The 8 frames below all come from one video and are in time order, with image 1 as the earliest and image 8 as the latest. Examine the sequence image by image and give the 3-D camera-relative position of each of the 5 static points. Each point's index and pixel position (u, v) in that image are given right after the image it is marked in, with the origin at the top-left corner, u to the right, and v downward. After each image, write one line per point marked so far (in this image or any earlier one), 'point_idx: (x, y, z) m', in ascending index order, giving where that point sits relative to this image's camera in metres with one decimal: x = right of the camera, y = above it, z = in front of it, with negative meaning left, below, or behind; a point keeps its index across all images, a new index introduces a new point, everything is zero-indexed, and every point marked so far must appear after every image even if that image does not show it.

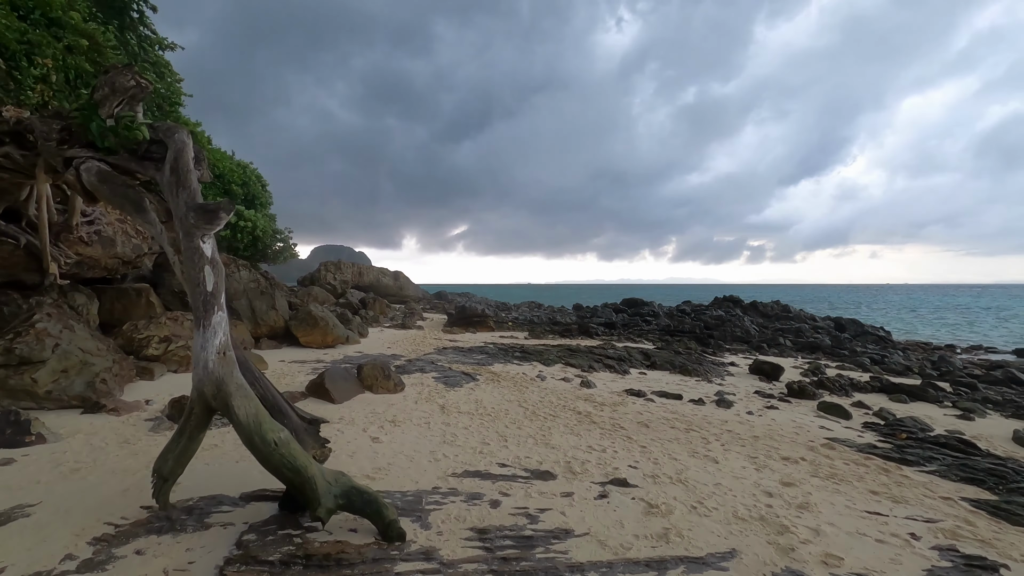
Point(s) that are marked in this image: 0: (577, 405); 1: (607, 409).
0: (+1.3, -2.4, +11.0) m
1: (+1.9, -2.5, +10.9) m
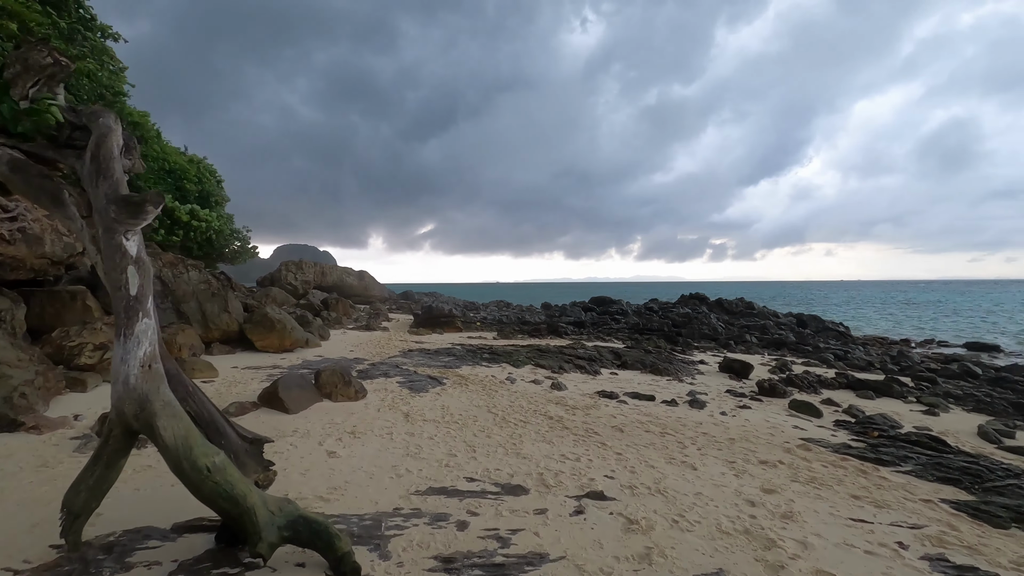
0: (+0.7, -2.4, +10.6) m
1: (+1.3, -2.4, +10.5) m
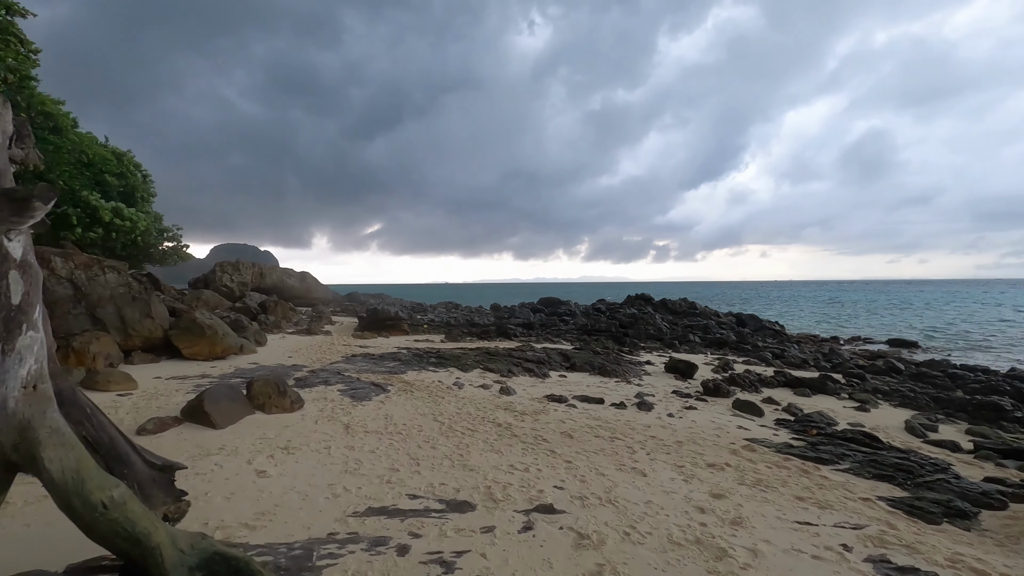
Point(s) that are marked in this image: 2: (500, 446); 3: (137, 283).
0: (-0.3, -2.5, +10.3) m
1: (+0.3, -2.5, +10.3) m
2: (-0.2, -2.4, +8.3) m
3: (-10.2, +0.1, +14.5) m
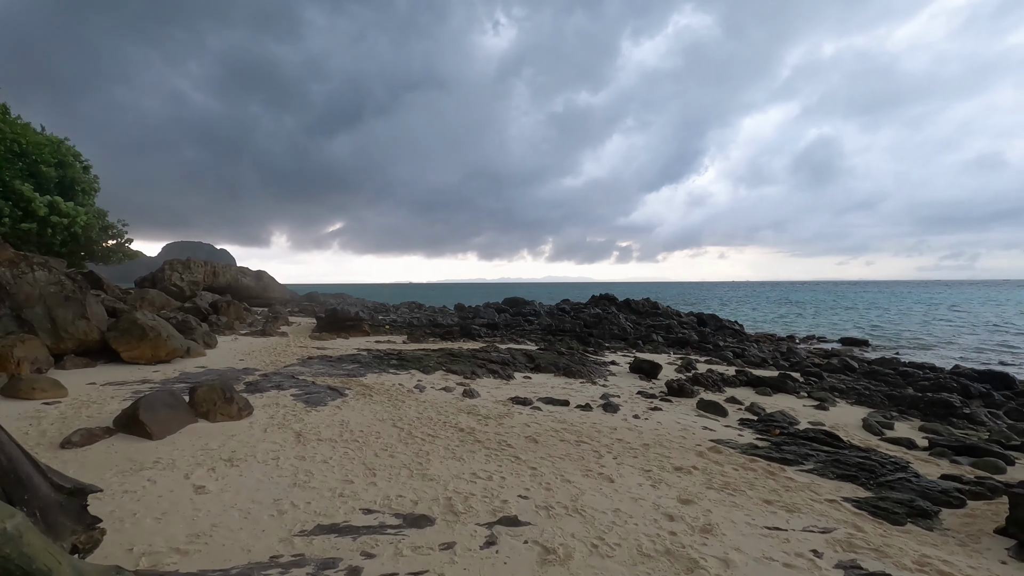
0: (-1.0, -2.5, +9.9) m
1: (-0.4, -2.5, +9.9) m
2: (-0.7, -2.4, +7.9) m
3: (-11.1, +0.2, +13.5) m
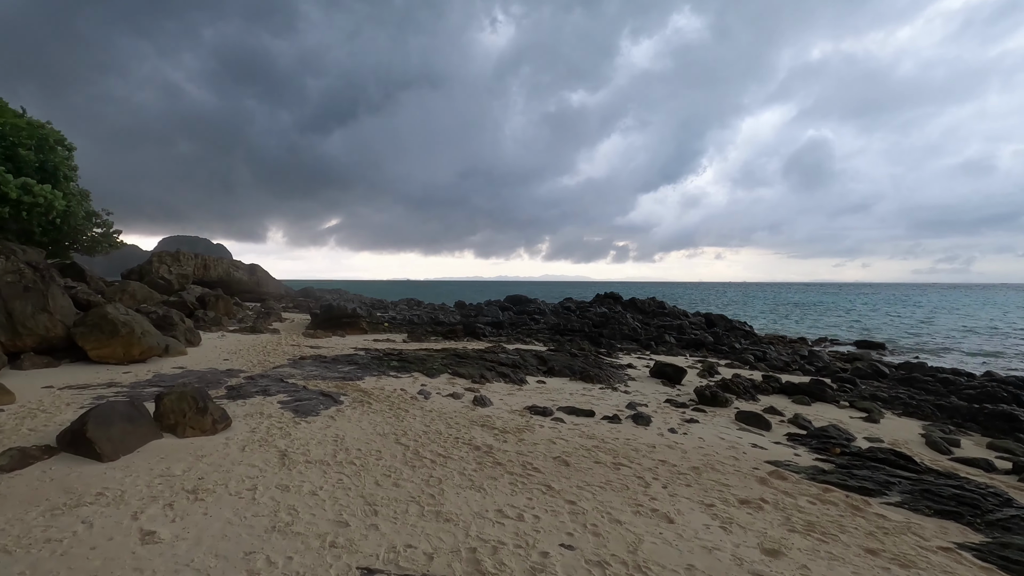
0: (-0.6, -2.3, +8.5) m
1: (0.0, -2.4, +8.5) m
2: (-0.4, -2.3, +6.5) m
3: (-10.7, +0.4, +12.0) m
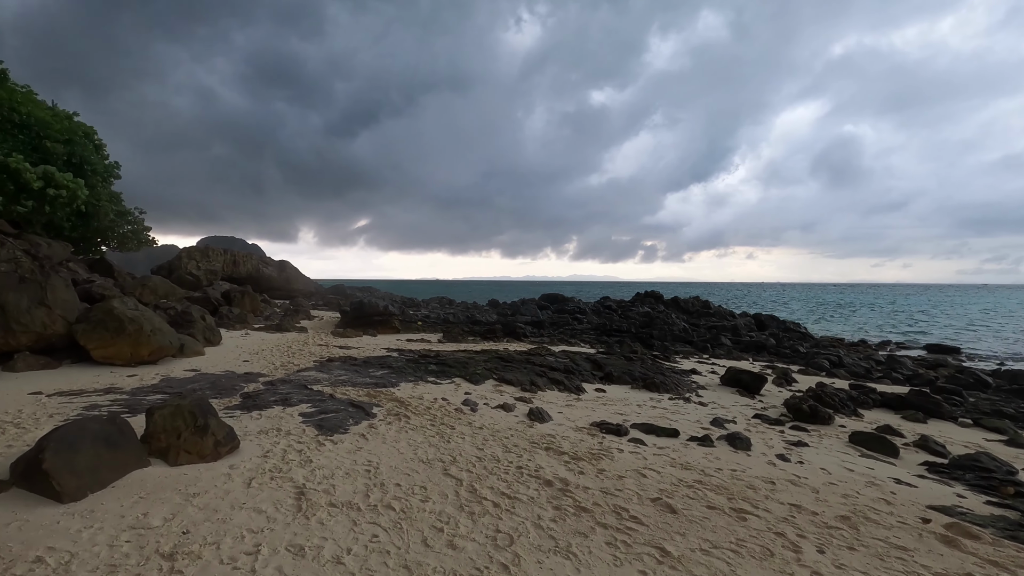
0: (+0.4, -2.2, +6.7) m
1: (+1.0, -2.3, +6.7) m
2: (+0.5, -2.2, +4.7) m
3: (-9.6, +0.6, +10.7) m
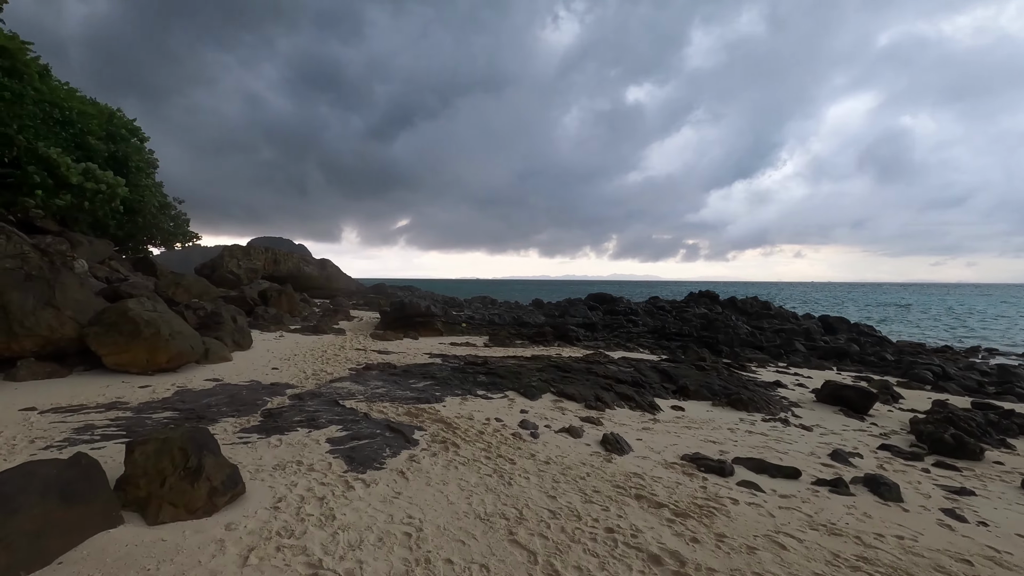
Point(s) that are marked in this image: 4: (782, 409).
0: (+1.2, -2.2, +5.0) m
1: (+1.8, -2.3, +4.9) m
2: (+1.2, -2.2, +3.0) m
3: (-8.5, +0.6, +9.7) m
4: (+5.5, -2.5, +11.1) m
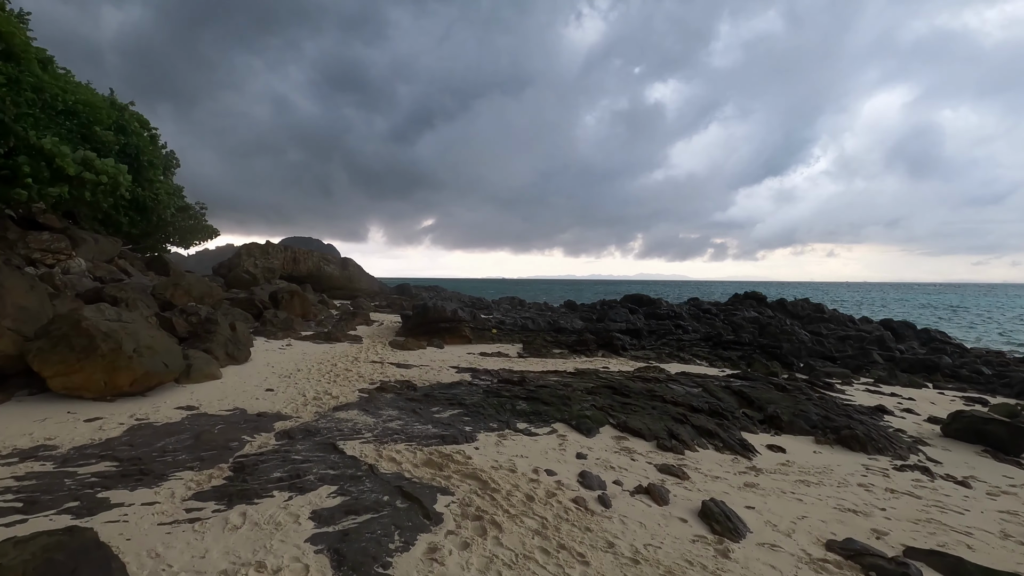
0: (+1.6, -2.3, +2.7) m
1: (+2.3, -2.3, +2.6) m
2: (+1.6, -2.3, +0.7) m
3: (-7.7, +0.5, +7.8) m
4: (+6.3, -2.5, +8.6) m
